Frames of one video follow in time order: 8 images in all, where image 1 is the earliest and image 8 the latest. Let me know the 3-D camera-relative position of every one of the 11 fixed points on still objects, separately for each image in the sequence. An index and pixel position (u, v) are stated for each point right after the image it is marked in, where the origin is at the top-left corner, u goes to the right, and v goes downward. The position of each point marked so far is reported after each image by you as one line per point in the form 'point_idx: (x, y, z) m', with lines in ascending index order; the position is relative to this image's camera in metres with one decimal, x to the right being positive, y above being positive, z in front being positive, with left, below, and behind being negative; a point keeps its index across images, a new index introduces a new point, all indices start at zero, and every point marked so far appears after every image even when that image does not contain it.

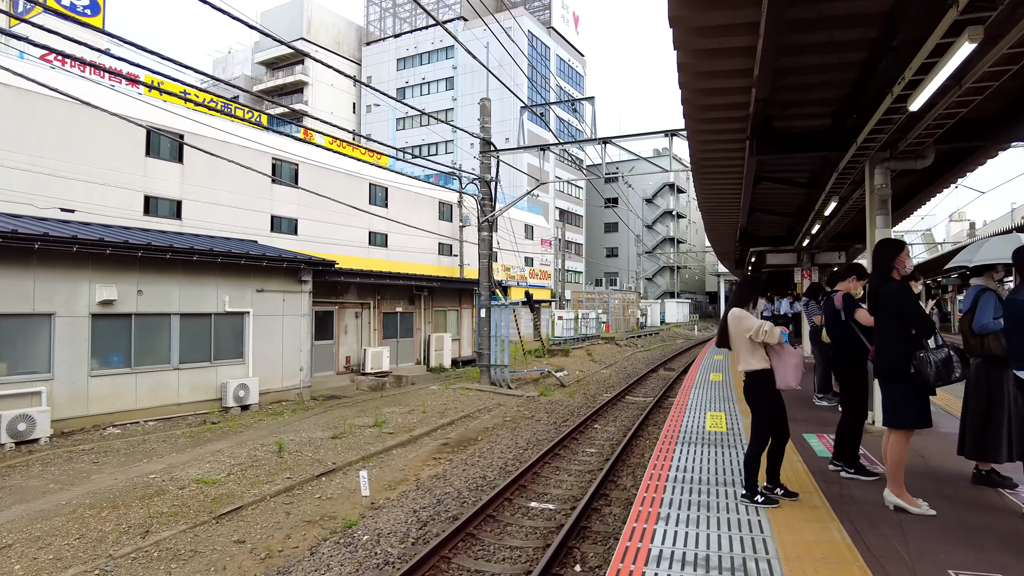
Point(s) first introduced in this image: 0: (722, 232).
0: (+3.7, +1.1, +11.9) m
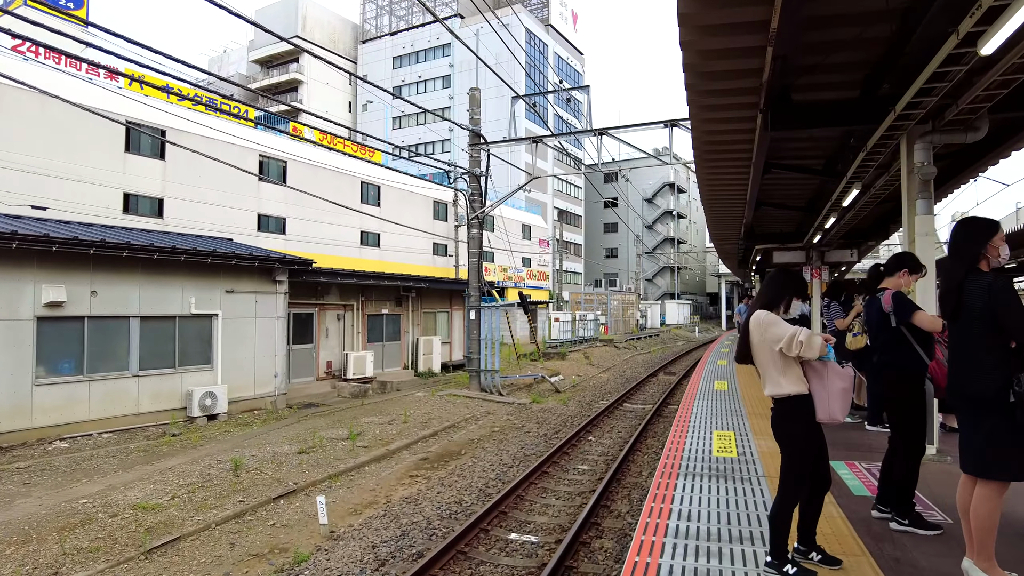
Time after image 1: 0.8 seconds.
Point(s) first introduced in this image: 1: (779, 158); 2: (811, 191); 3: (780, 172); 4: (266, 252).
0: (+3.6, +1.1, +11.2) m
1: (+2.8, +1.4, +6.8) m
2: (+3.8, +1.3, +8.4) m
3: (+3.0, +1.3, +7.3) m
4: (-4.3, +0.6, +11.6) m
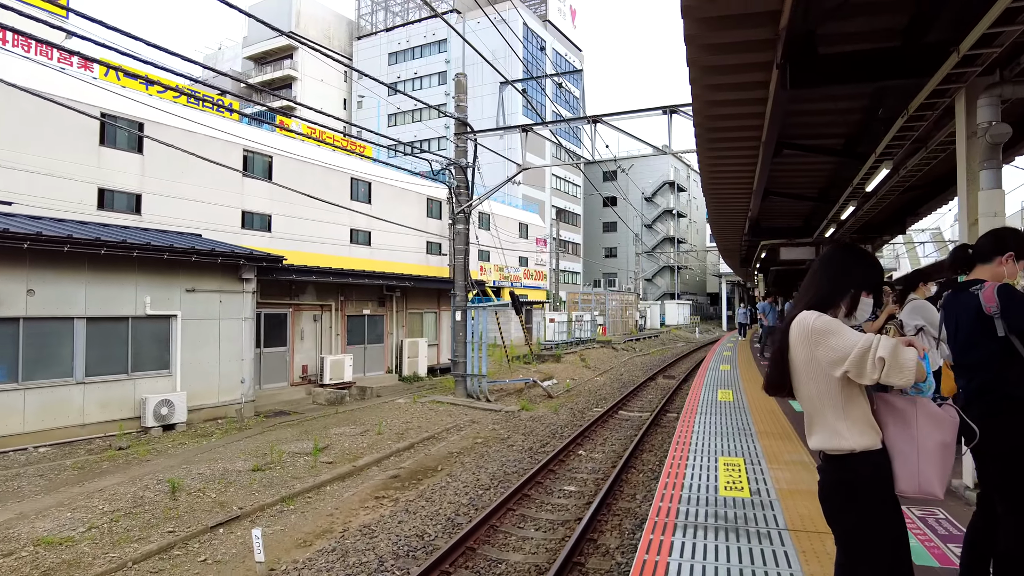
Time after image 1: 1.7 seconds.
0: (+3.3, +1.1, +10.3) m
1: (+2.5, +1.4, +5.9) m
2: (+3.6, +1.3, +7.5) m
3: (+2.7, +1.3, +6.4) m
4: (-4.5, +0.6, +10.7) m
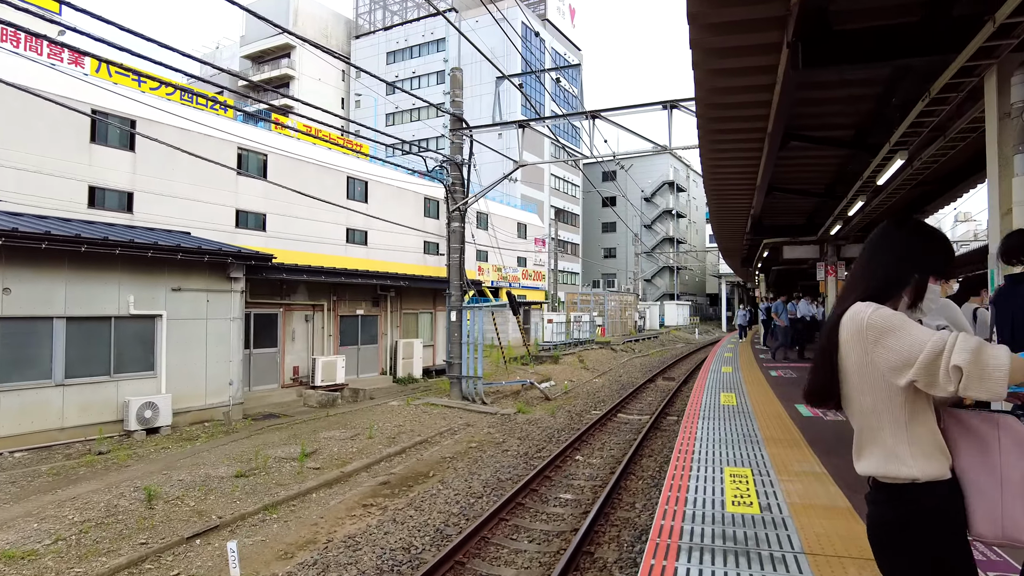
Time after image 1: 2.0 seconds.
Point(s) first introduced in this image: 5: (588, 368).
0: (+3.3, +1.1, +10.0) m
1: (+2.5, +1.4, +5.6) m
2: (+3.5, +1.3, +7.2) m
3: (+2.7, +1.3, +6.1) m
4: (-4.6, +0.7, +10.4) m
5: (+2.3, -2.4, +19.7) m
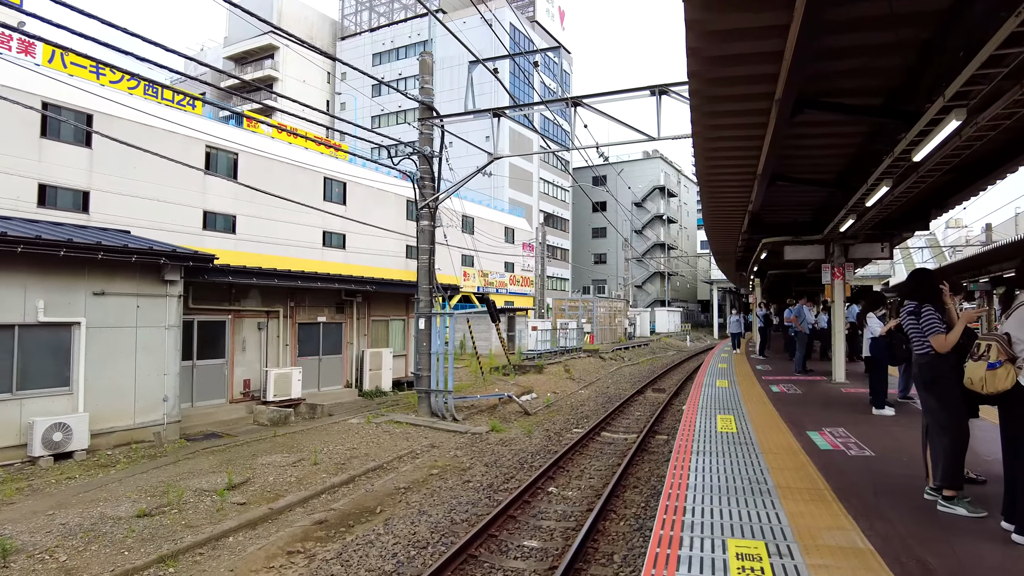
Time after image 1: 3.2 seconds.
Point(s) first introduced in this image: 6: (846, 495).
0: (+2.8, +1.1, +8.9) m
1: (+2.1, +1.4, +4.5) m
2: (+3.1, +1.3, +6.1) m
3: (+2.3, +1.3, +5.0) m
4: (-5.0, +0.6, +9.2) m
5: (+1.7, -2.5, +18.5) m
6: (+1.9, -1.2, +3.7) m
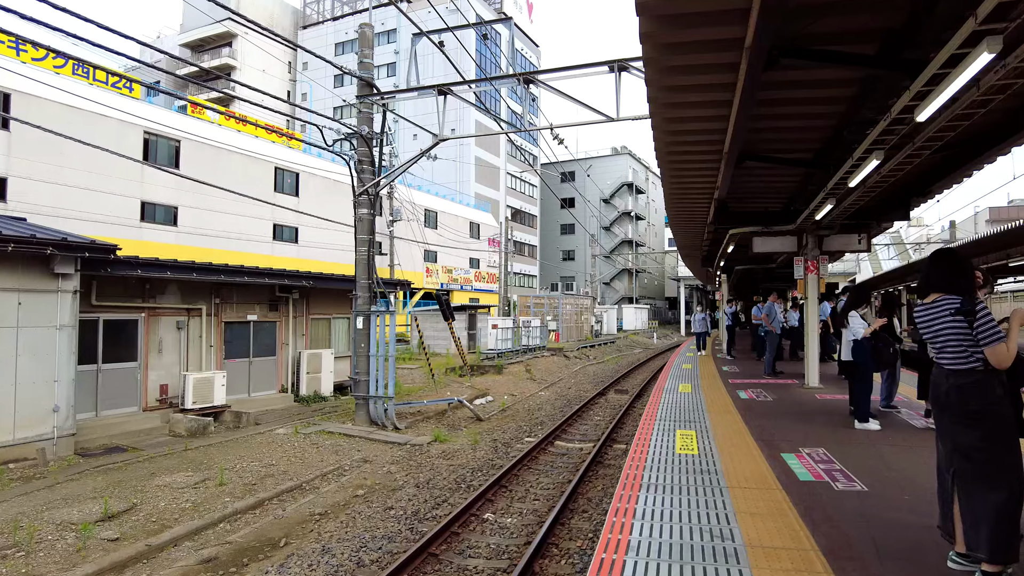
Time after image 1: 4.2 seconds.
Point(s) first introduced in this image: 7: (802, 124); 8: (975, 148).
0: (+2.1, +1.1, +8.1) m
1: (+1.6, +1.4, +3.6) m
2: (+2.5, +1.3, +5.3) m
3: (+1.8, +1.4, +4.2) m
4: (-5.7, +0.7, +8.0) m
5: (+0.6, -2.4, +17.6) m
6: (+1.4, -1.1, +2.8) m
7: (+2.3, +1.3, +5.4) m
8: (+3.9, +1.2, +5.5) m
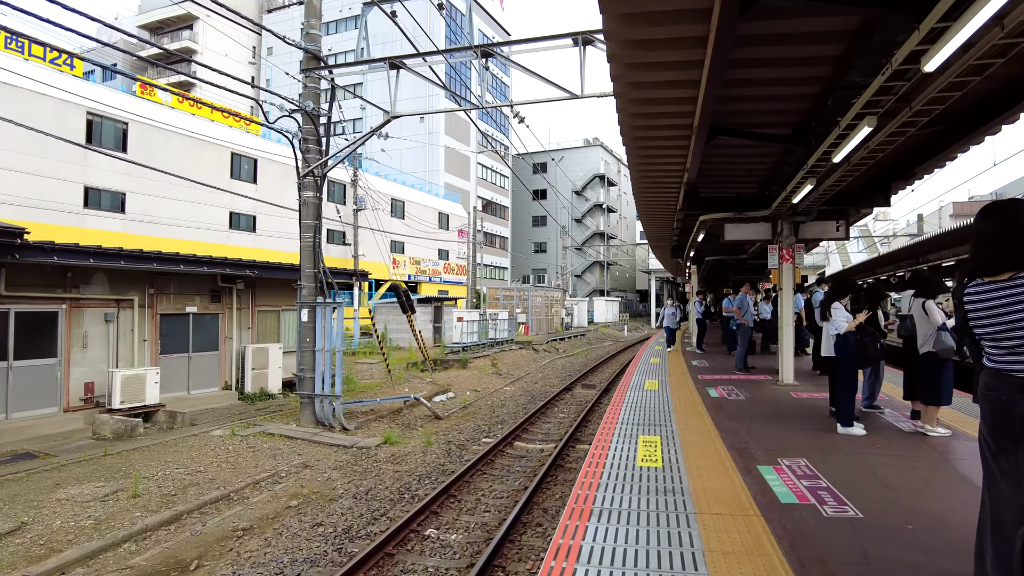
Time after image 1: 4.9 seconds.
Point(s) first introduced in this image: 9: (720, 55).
0: (+1.6, +1.2, +7.5) m
1: (+1.2, +1.5, +3.0) m
2: (+2.1, +1.4, +4.7) m
3: (+1.4, +1.4, +3.6) m
4: (-6.2, +0.8, +7.1) m
5: (-0.3, -2.2, +17.0) m
6: (+1.1, -1.1, +2.2) m
7: (+1.9, +1.4, +4.8) m
8: (+3.5, +1.3, +5.0) m
9: (+1.3, +1.4, +4.0) m
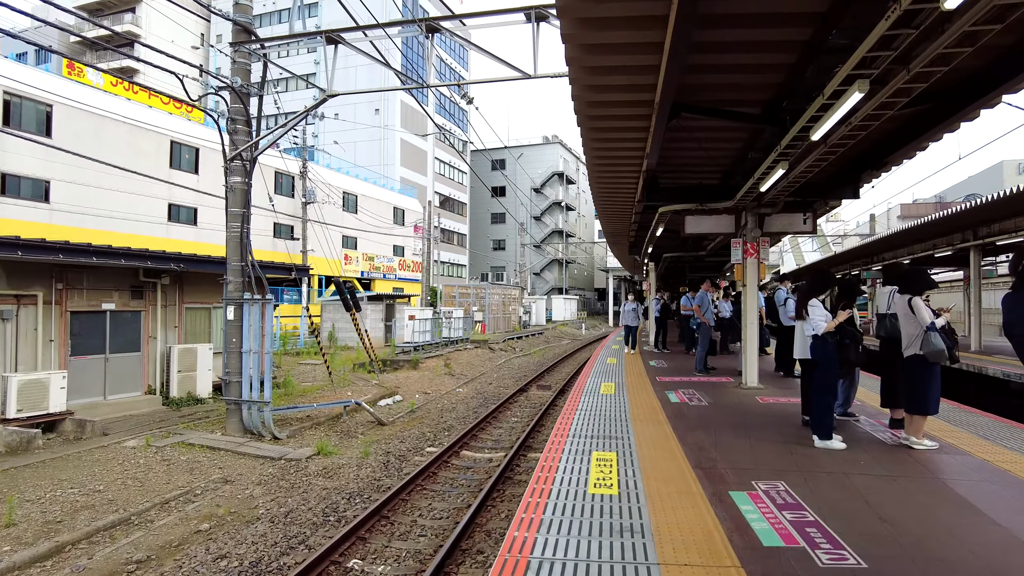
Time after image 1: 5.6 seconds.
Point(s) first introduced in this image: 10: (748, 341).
0: (+1.0, +1.3, +6.9) m
1: (+1.0, +1.5, +2.5) m
2: (+1.7, +1.4, +4.2) m
3: (+1.1, +1.5, +3.0) m
4: (-6.8, +0.9, +6.1) m
5: (-1.5, -2.1, +16.3) m
6: (+0.8, -1.0, +1.6) m
7: (+1.5, +1.4, +4.2) m
8: (+3.0, +1.3, +4.5) m
9: (+0.9, +1.4, +3.4) m
10: (+2.6, -0.6, +7.2) m
